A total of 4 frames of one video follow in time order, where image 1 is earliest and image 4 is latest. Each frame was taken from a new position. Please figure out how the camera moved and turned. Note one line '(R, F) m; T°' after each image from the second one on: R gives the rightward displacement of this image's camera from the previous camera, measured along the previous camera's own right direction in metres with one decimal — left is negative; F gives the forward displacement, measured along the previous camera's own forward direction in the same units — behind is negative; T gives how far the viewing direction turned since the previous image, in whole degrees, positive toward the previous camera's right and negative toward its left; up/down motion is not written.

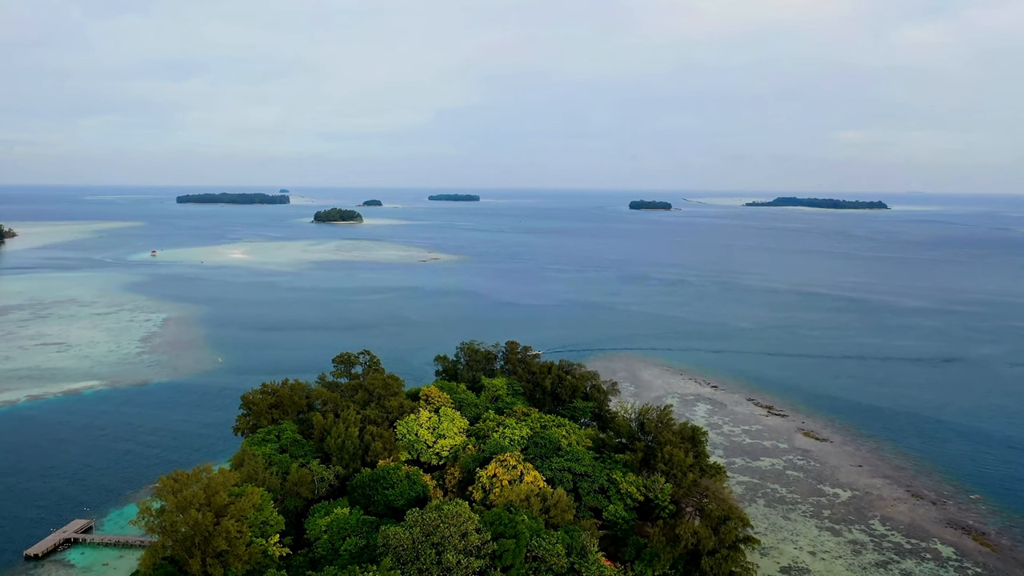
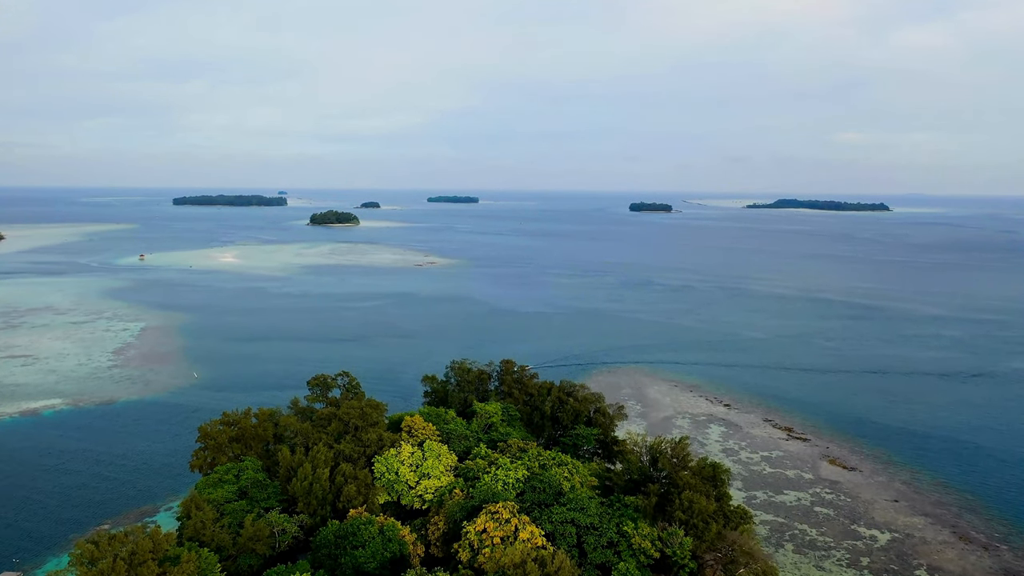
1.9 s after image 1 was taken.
(+0.1, +1.7) m; 0°
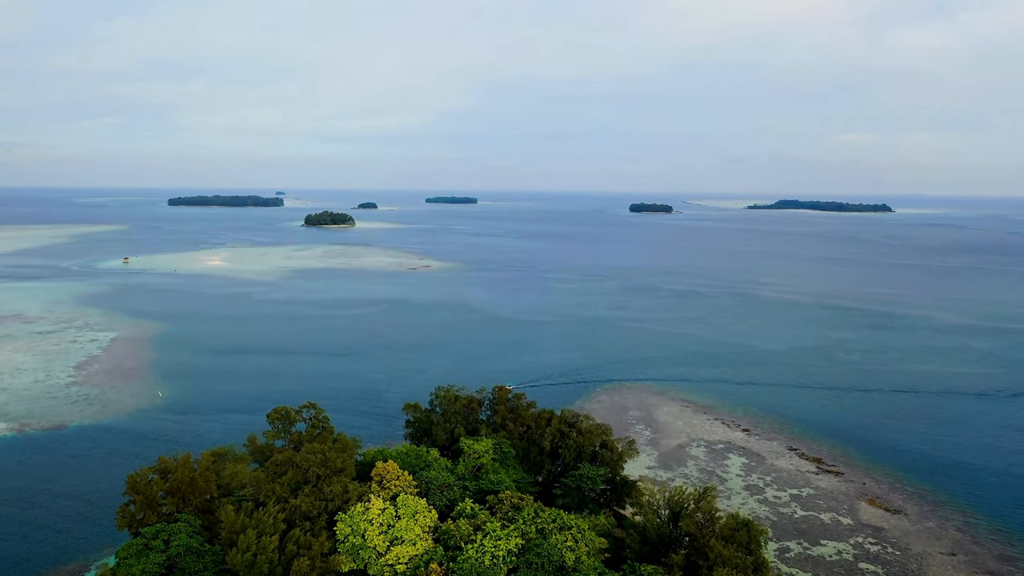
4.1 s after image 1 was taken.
(+0.1, +2.1) m; 0°
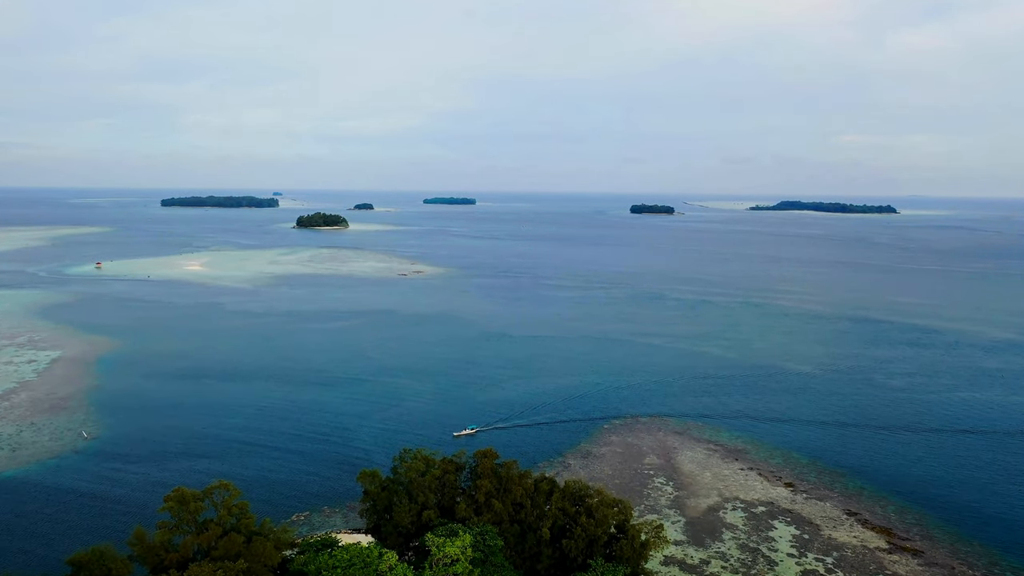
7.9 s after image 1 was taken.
(+0.2, +3.5) m; 0°
